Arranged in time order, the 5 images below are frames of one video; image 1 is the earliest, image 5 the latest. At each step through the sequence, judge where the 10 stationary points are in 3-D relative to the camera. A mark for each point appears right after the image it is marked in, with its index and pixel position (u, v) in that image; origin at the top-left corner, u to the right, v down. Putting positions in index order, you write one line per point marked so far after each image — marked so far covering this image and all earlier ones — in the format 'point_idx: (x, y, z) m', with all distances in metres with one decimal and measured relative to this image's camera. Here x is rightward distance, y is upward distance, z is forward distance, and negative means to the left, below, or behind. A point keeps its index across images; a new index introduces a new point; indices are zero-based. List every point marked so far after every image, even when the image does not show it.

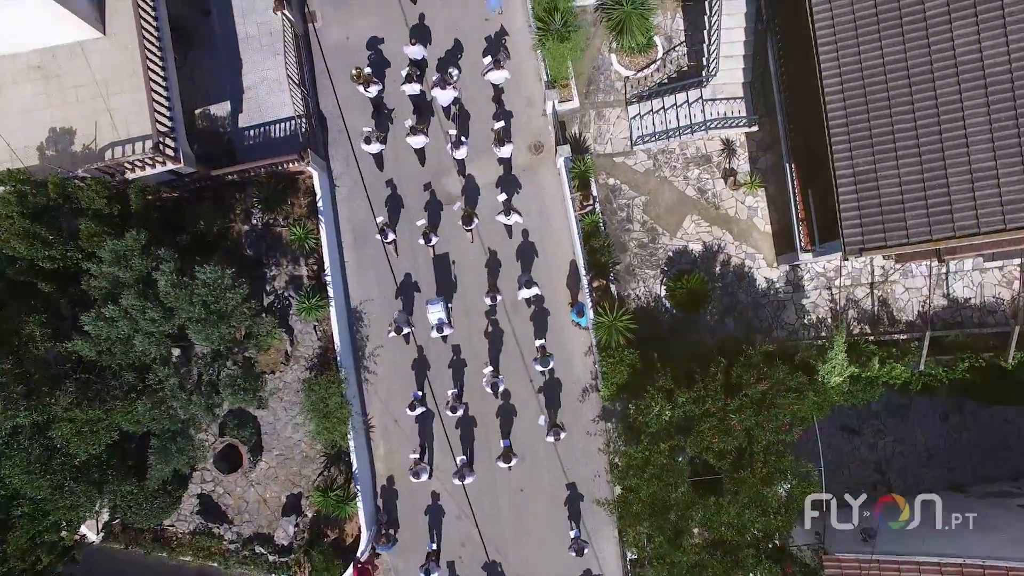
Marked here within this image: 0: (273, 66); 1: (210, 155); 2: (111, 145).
0: (-6.3, +5.8, +13.4) m
1: (-7.8, +3.4, +13.2) m
2: (-8.7, +3.1, +11.1) m
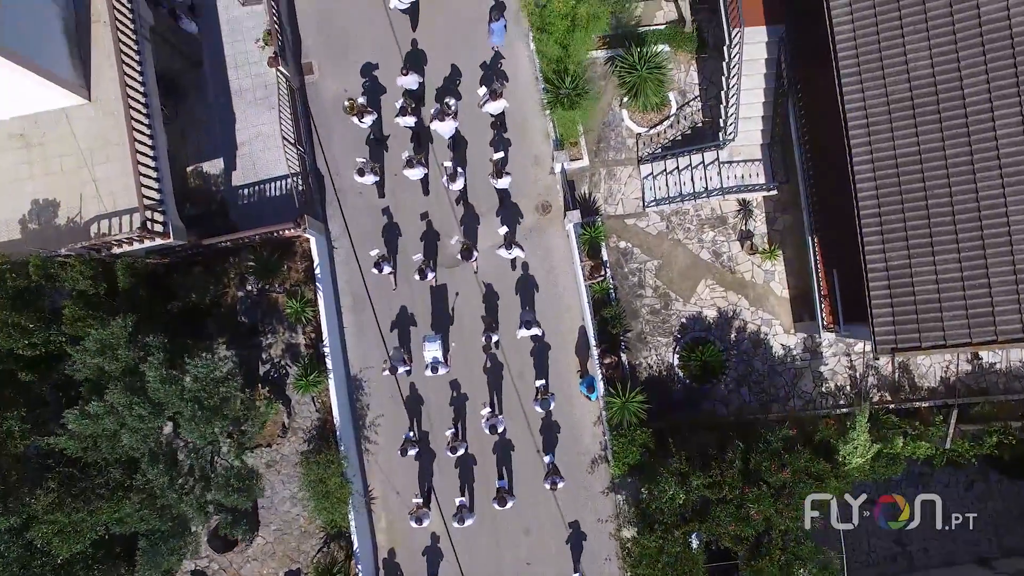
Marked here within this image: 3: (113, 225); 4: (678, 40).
0: (-6.1, +4.2, +12.8) m
1: (-7.7, +1.8, +12.6) m
2: (-8.6, +1.5, +10.5) m
3: (-8.2, +1.3, +10.5) m
4: (+4.0, +6.1, +12.4) m
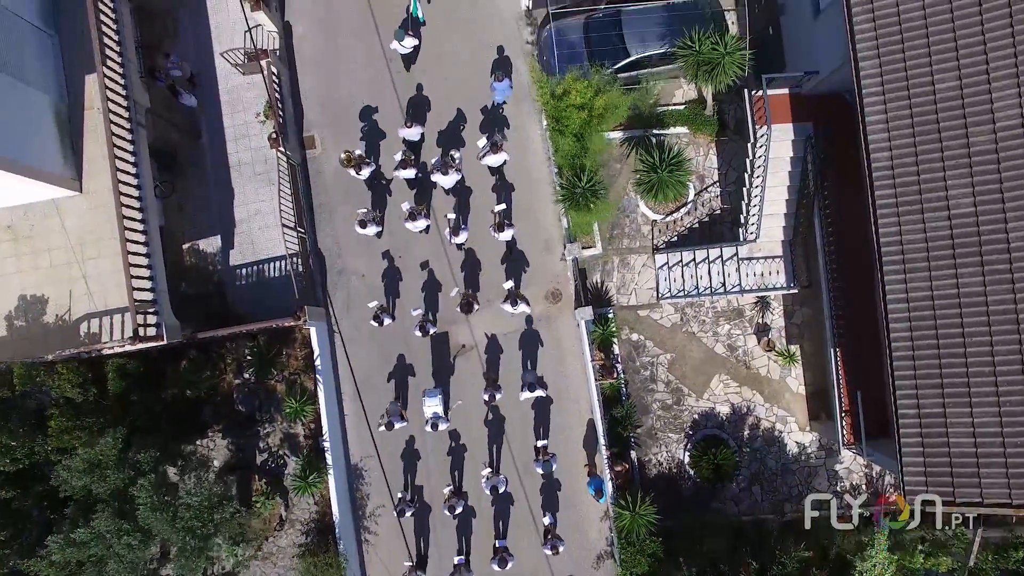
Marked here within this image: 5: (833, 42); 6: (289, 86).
0: (-5.9, +2.2, +12.3) m
1: (-7.5, -0.2, +12.2) m
2: (-8.4, -0.5, +10.0) m
3: (-8.0, -0.7, +10.0) m
4: (+4.3, +3.9, +11.9) m
5: (+6.0, +4.6, +9.6) m
6: (-5.4, +4.9, +12.4) m
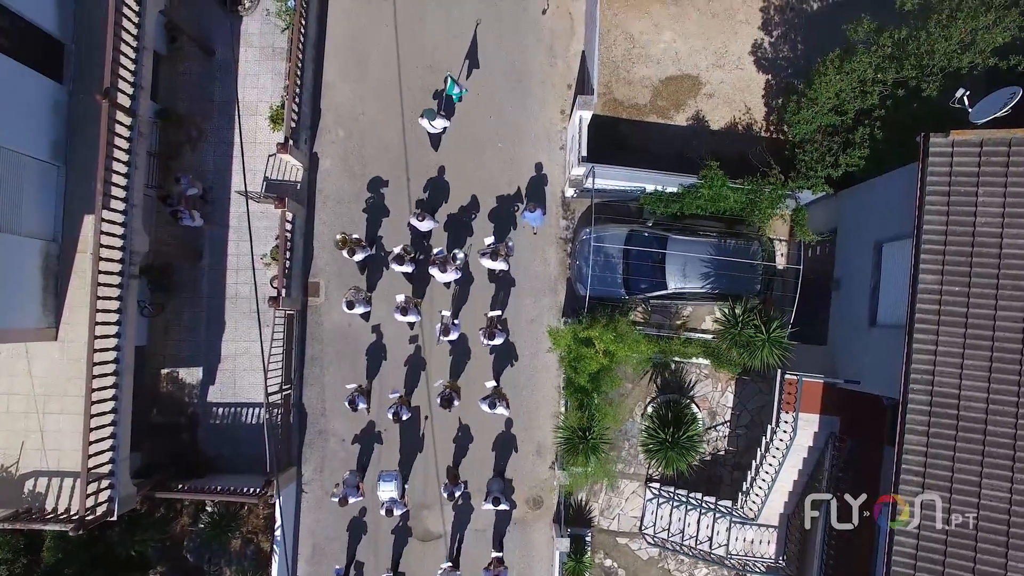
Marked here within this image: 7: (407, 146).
0: (-5.7, -1.2, +11.6) m
1: (-7.8, -3.2, +11.5) m
2: (-8.7, -3.4, +9.4) m
3: (-8.4, -3.6, +9.4) m
4: (+4.6, -1.6, +11.2) m
5: (+6.4, -1.3, +8.9) m
6: (-4.7, +1.4, +11.6) m
7: (-2.4, +3.2, +11.7) m
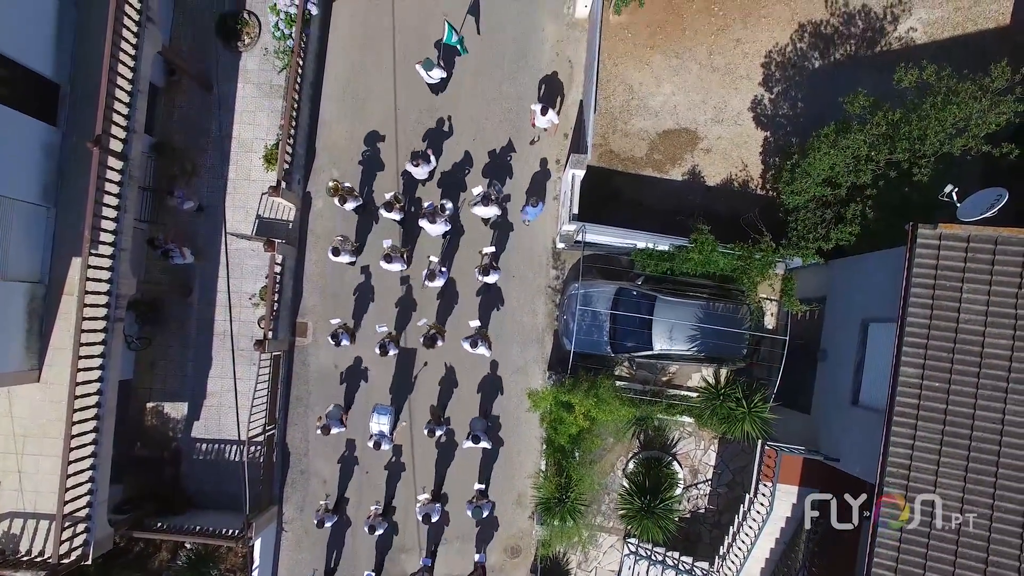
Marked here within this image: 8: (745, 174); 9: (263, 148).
0: (-6.1, -2.0, +11.6) m
1: (-8.2, -3.9, +11.5) m
2: (-9.2, -4.1, +9.4) m
3: (-8.9, -4.4, +9.4) m
4: (+4.2, -2.9, +11.2) m
5: (+6.0, -2.7, +8.9) m
6: (-4.9, +0.5, +11.6) m
7: (-2.6, +2.2, +11.7) m
8: (+5.4, +2.6, +11.8) m
9: (-5.6, +3.2, +11.6) m
